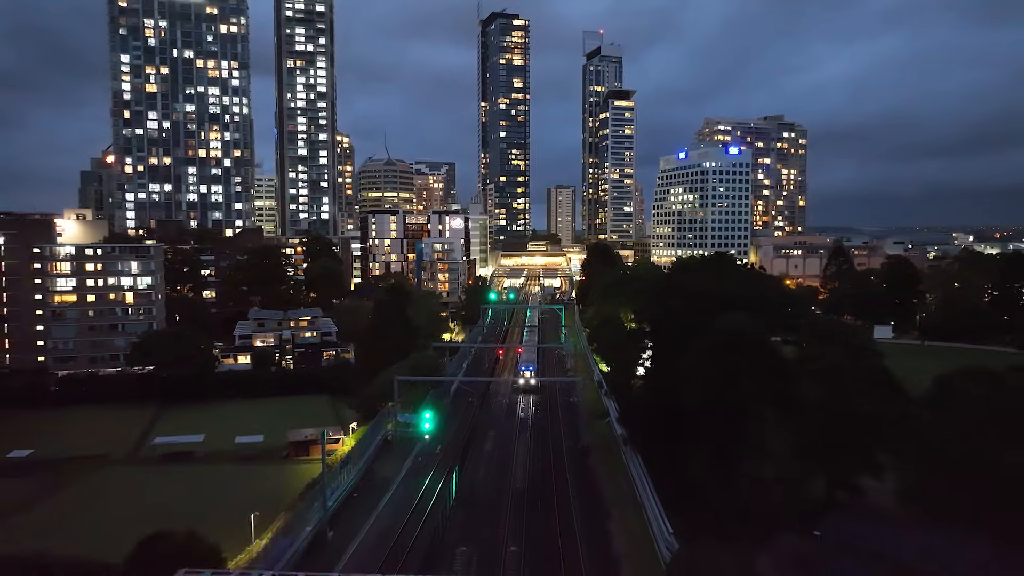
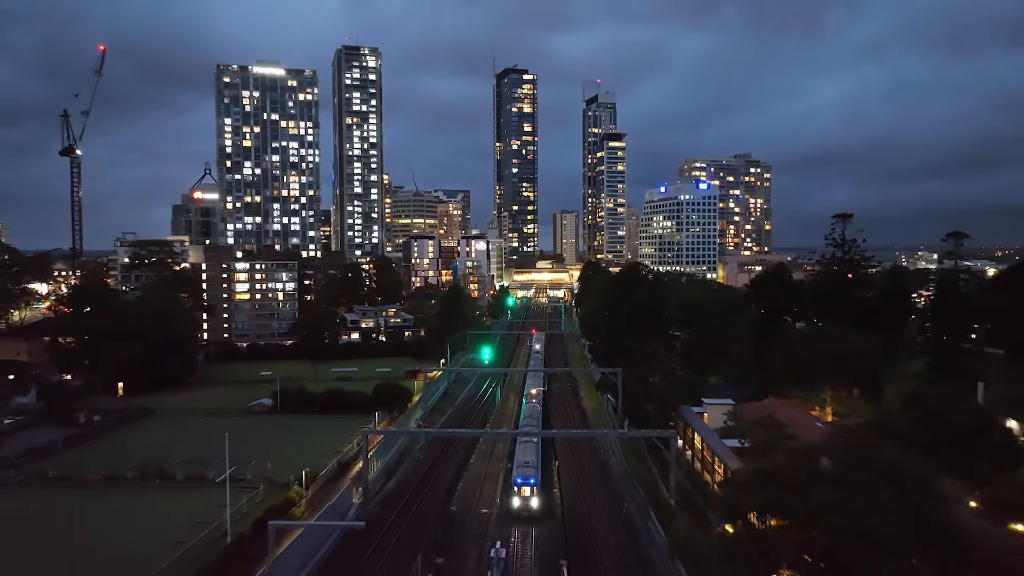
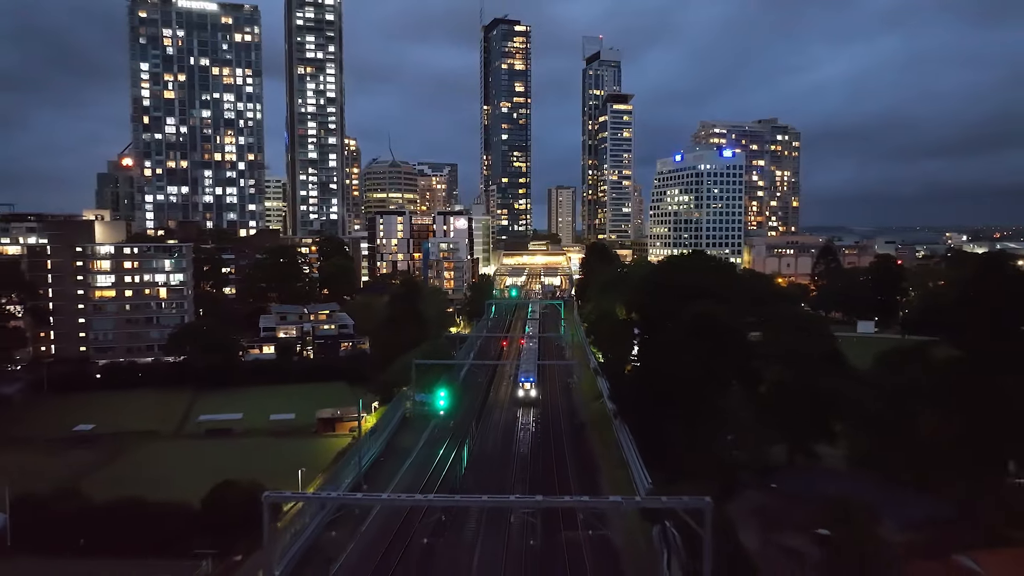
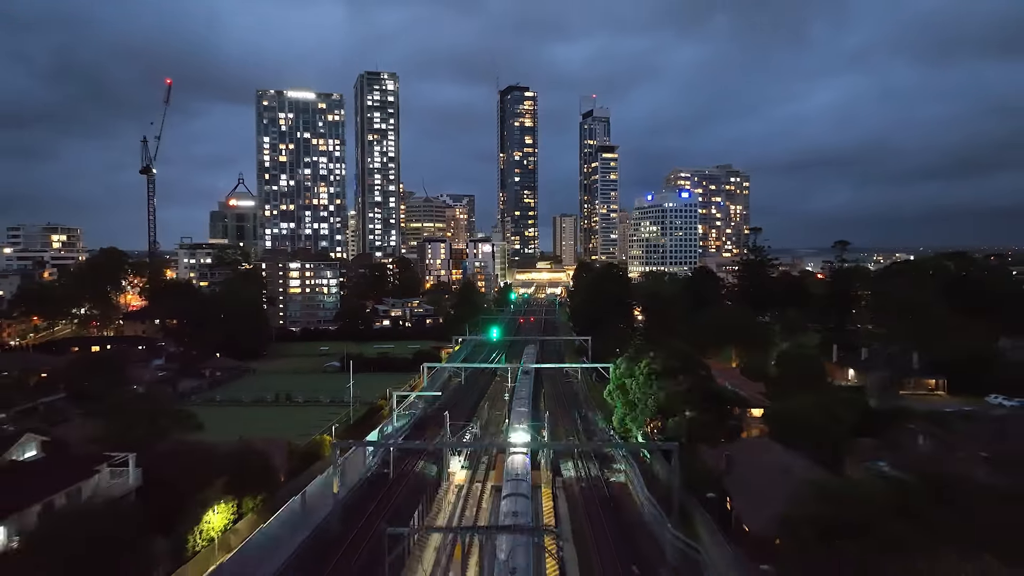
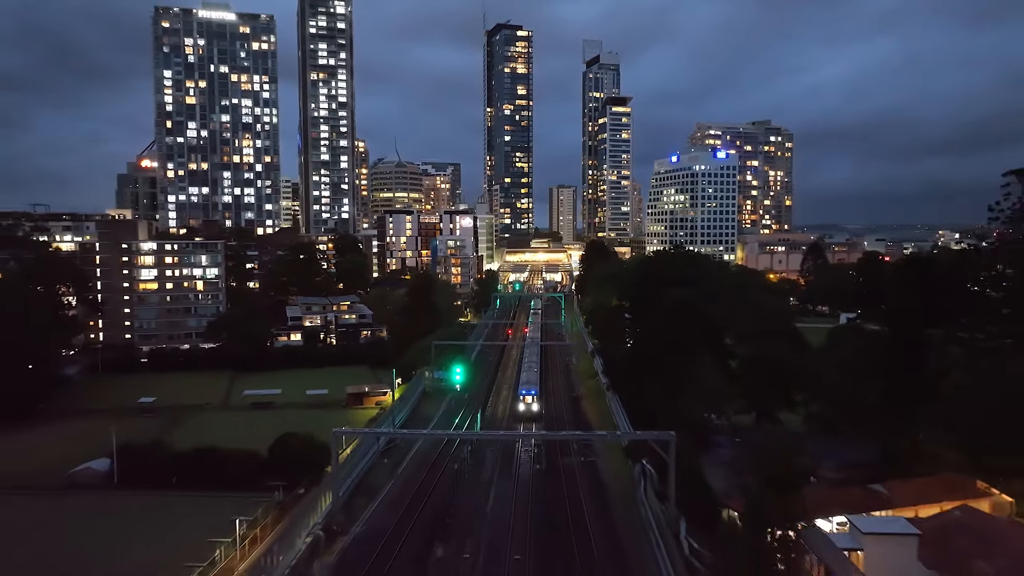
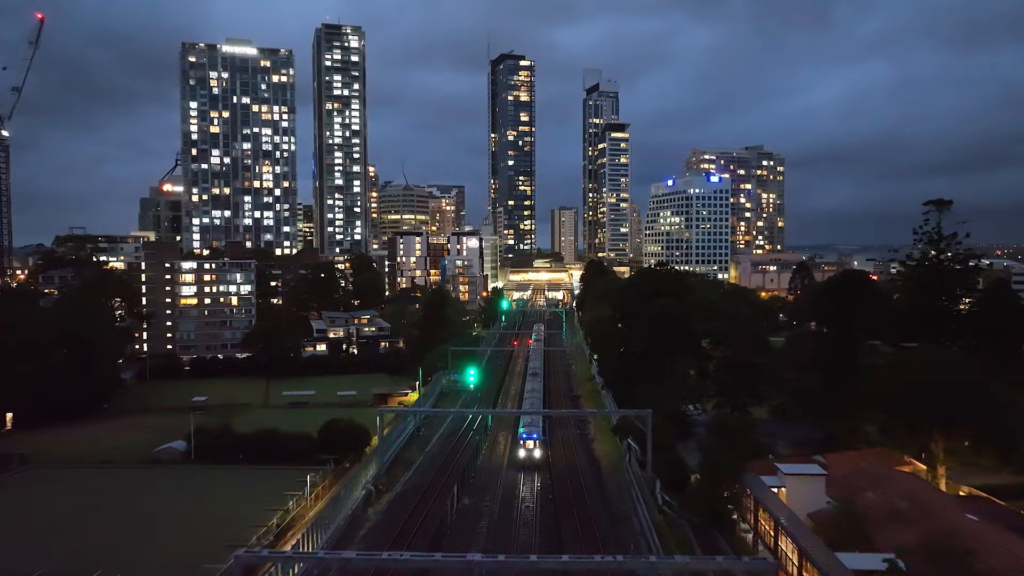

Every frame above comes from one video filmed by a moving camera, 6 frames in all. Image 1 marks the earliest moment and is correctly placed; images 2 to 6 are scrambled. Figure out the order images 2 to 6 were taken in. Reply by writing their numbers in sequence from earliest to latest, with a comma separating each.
3, 5, 6, 2, 4
